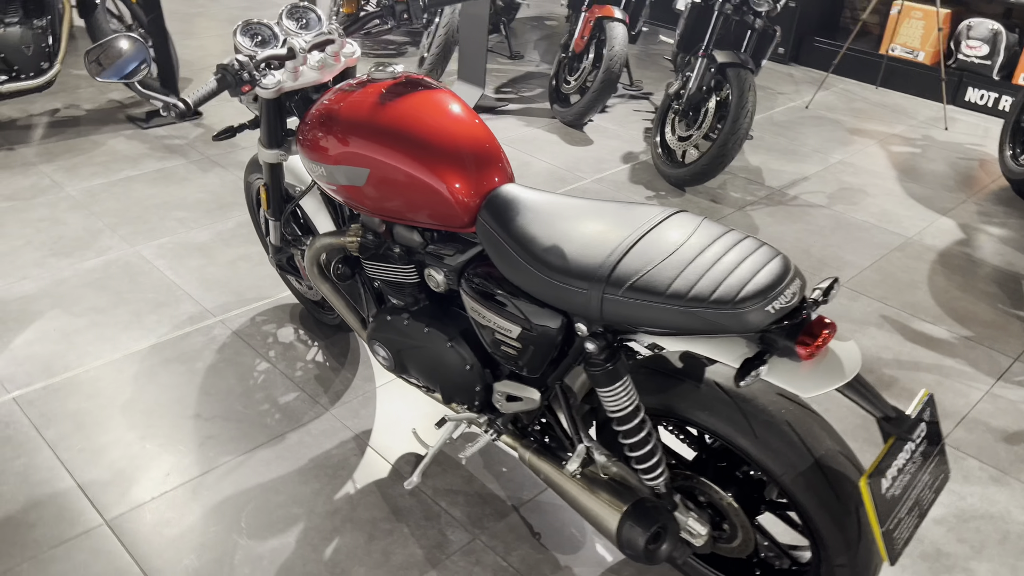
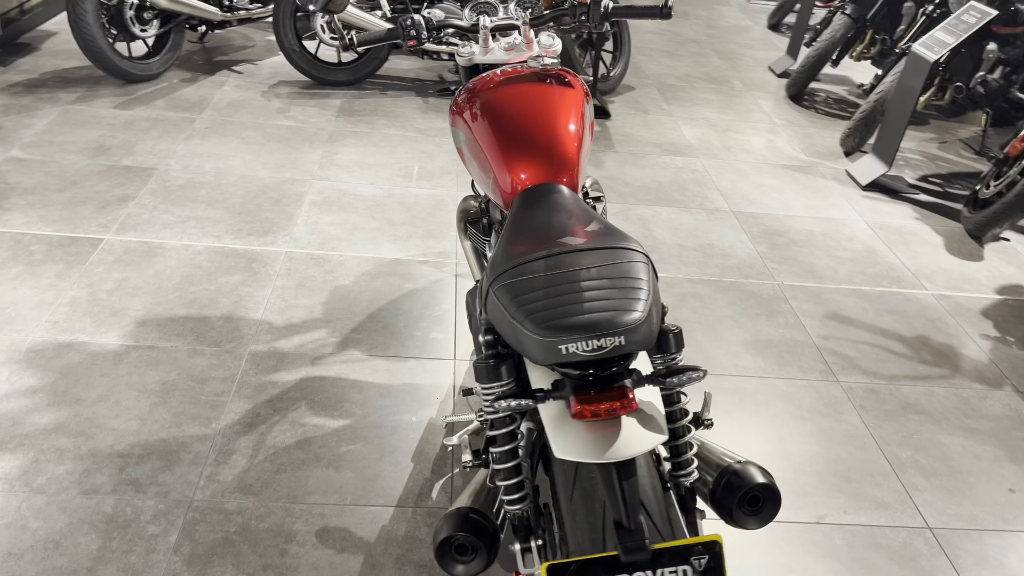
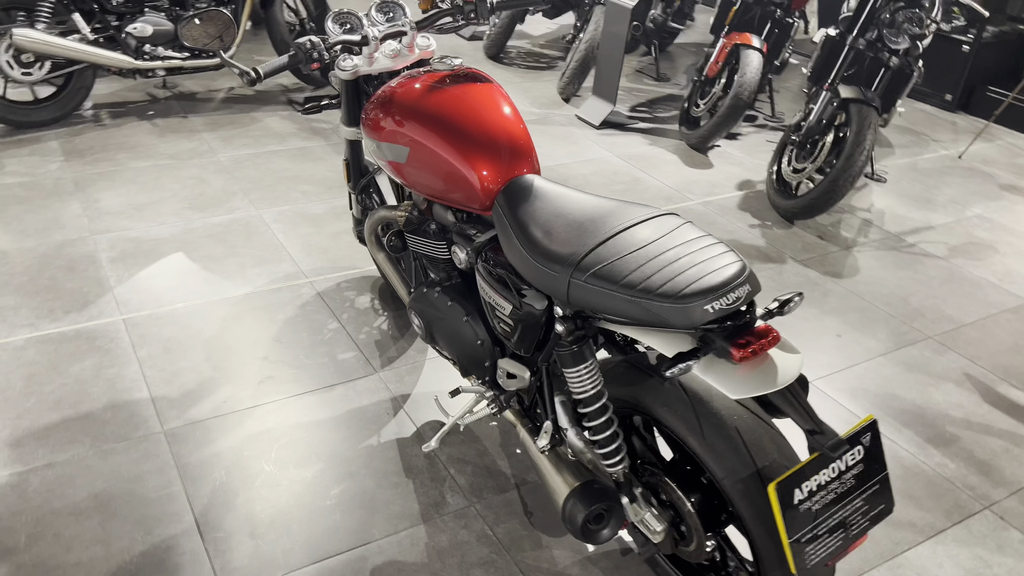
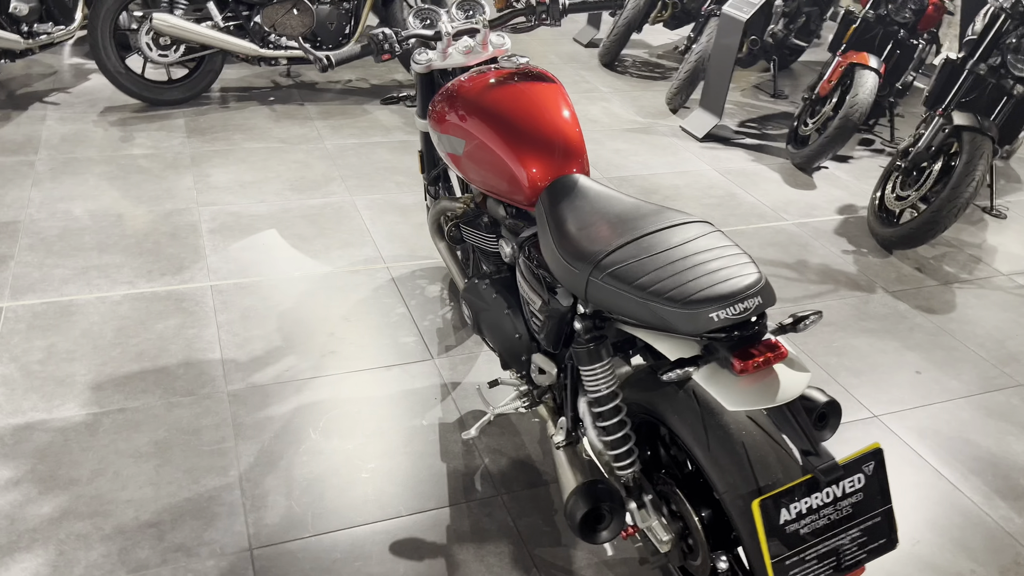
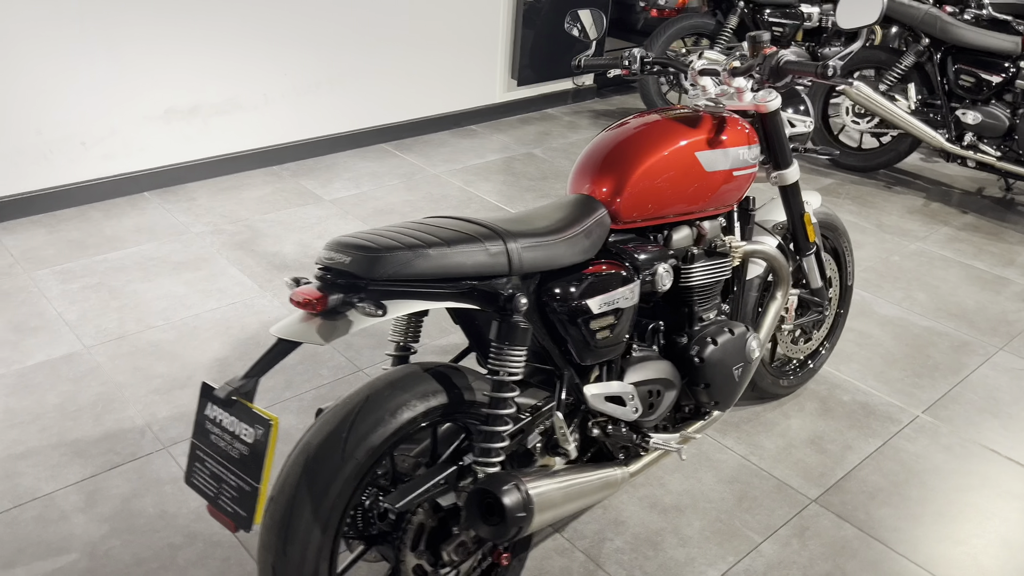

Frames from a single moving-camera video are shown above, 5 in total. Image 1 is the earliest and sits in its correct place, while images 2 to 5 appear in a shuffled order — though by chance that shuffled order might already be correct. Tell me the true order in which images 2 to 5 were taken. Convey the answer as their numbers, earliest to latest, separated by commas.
3, 4, 2, 5
